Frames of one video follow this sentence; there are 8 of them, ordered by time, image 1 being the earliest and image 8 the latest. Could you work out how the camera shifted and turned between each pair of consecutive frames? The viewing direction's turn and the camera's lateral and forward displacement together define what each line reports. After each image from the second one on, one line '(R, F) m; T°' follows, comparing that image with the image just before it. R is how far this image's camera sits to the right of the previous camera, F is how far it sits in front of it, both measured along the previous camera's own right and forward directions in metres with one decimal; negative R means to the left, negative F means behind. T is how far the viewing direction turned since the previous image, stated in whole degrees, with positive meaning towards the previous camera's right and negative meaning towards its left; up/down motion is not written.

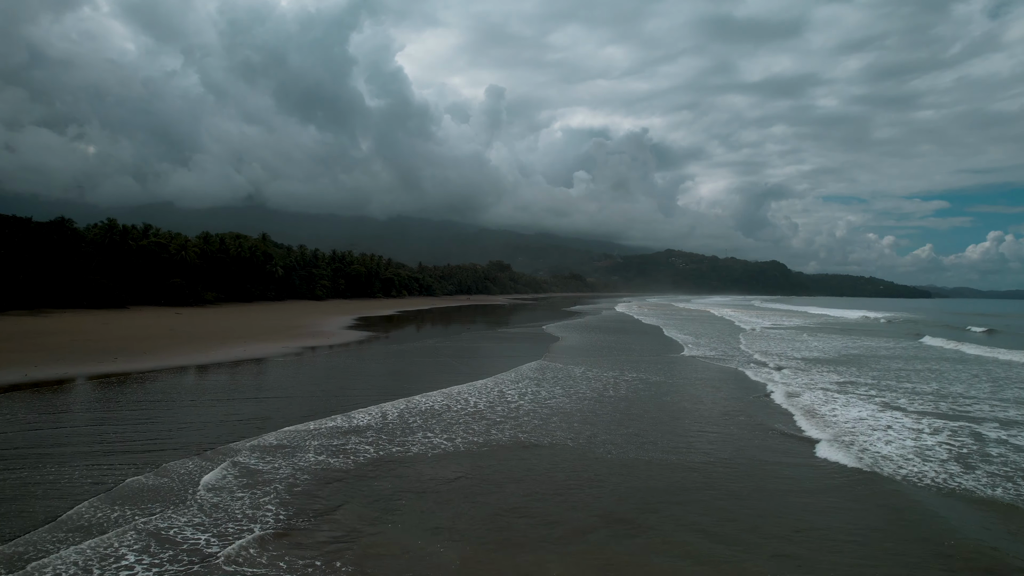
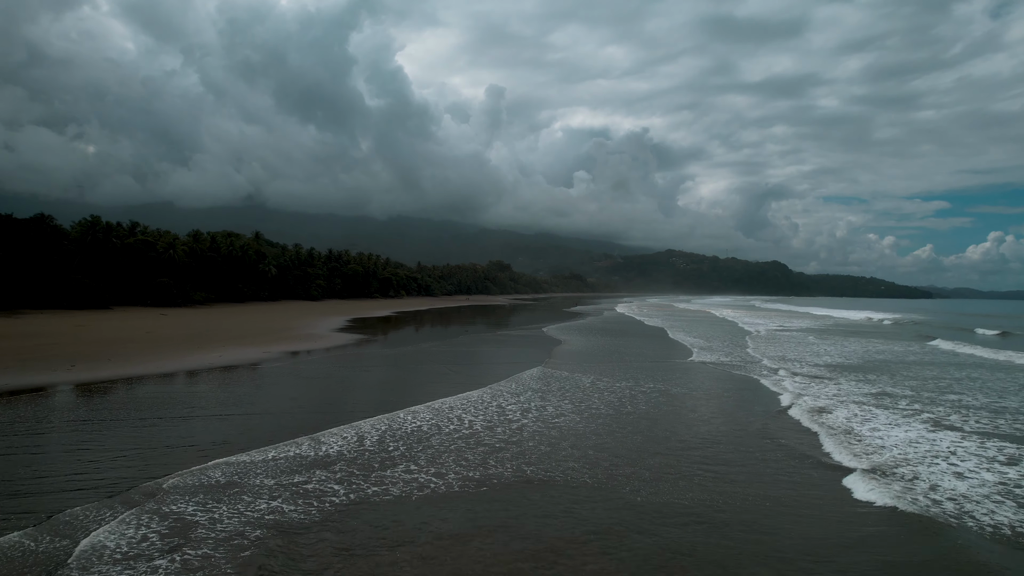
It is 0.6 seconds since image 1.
(0.0, +1.1) m; 0°
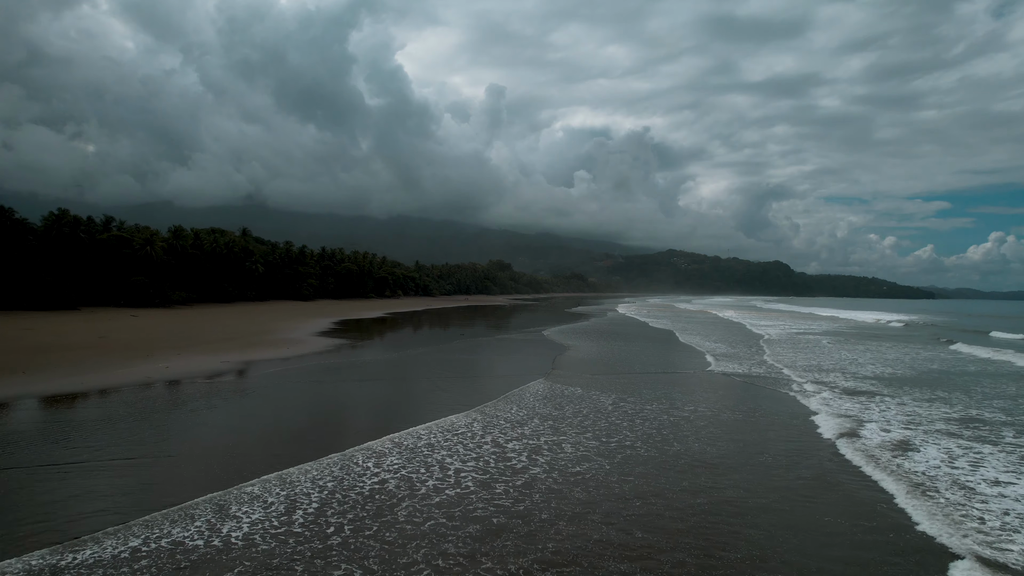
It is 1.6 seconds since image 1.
(0.0, +2.0) m; 0°
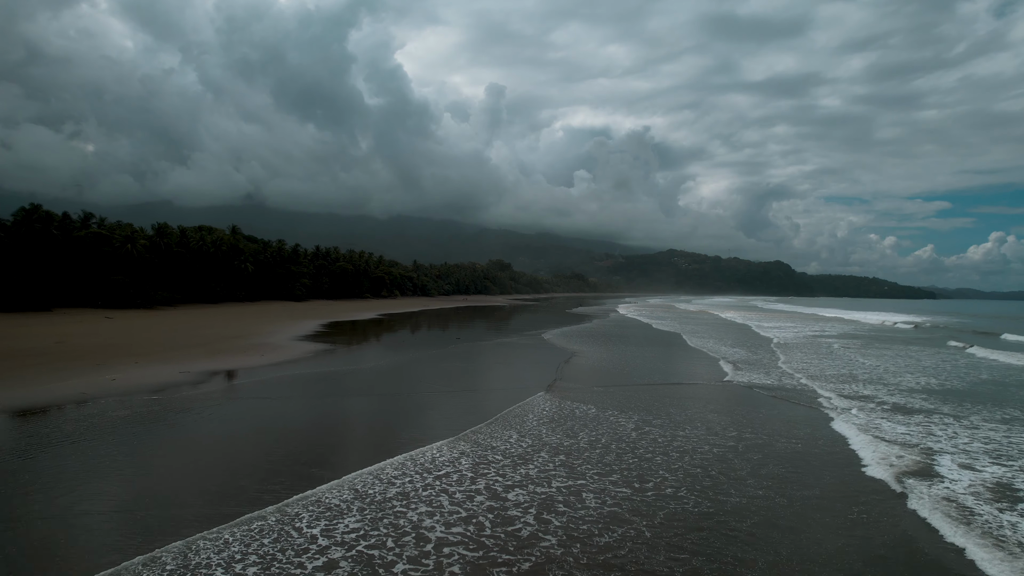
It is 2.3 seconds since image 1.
(0.0, +1.4) m; 0°
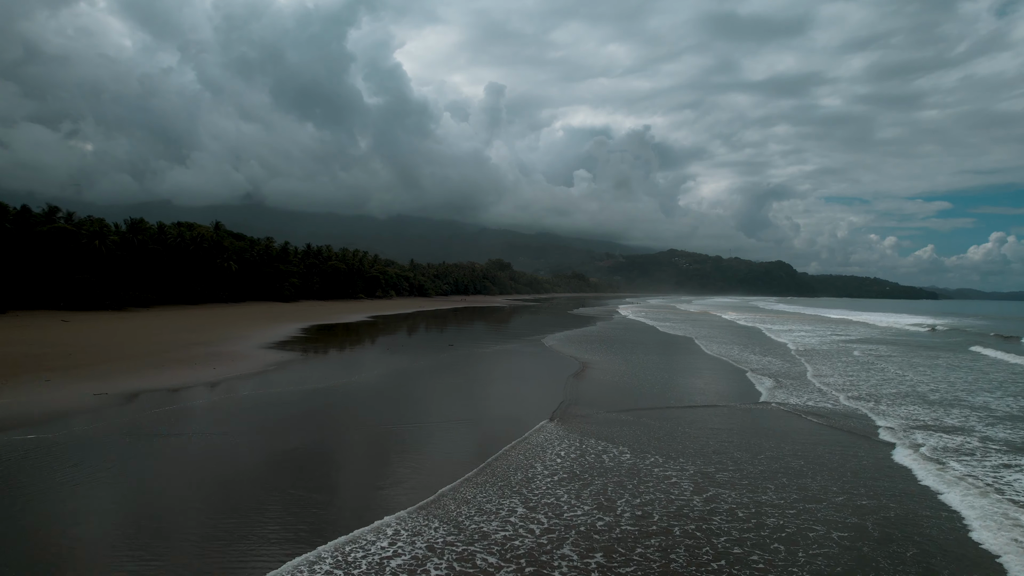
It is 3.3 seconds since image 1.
(0.0, +2.1) m; 0°
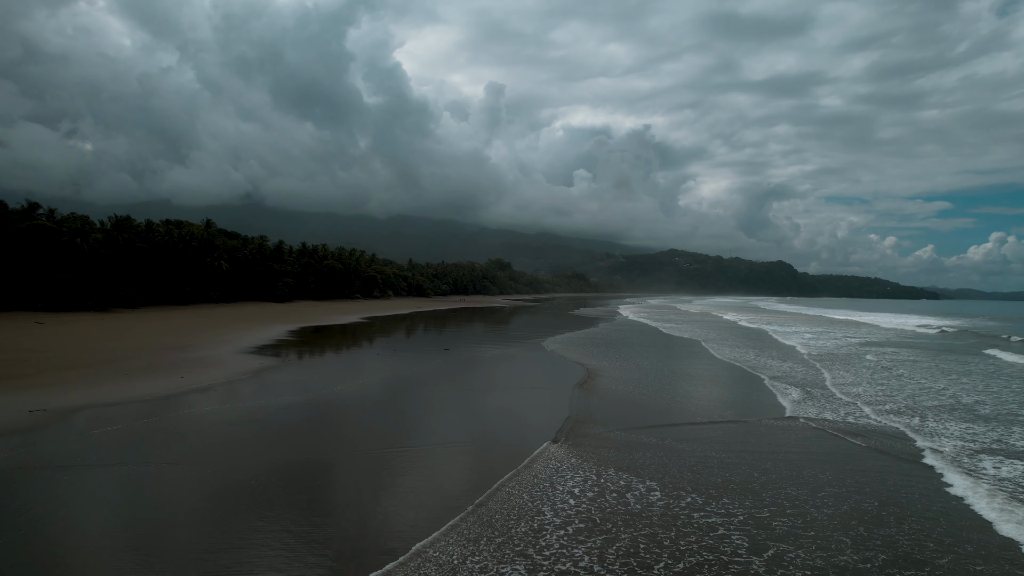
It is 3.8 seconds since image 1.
(0.0, +1.0) m; 0°
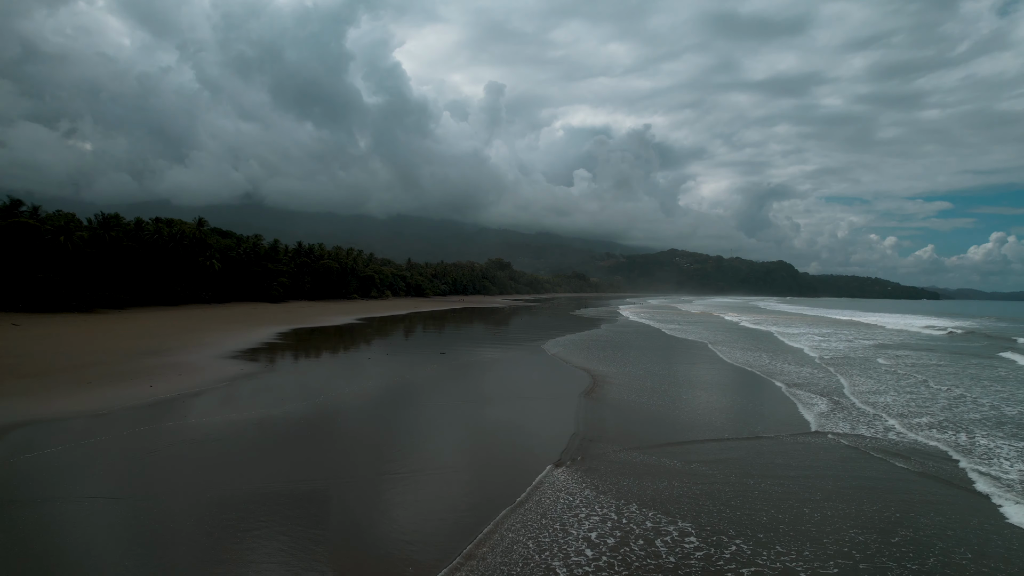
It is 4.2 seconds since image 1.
(0.0, +0.8) m; 0°
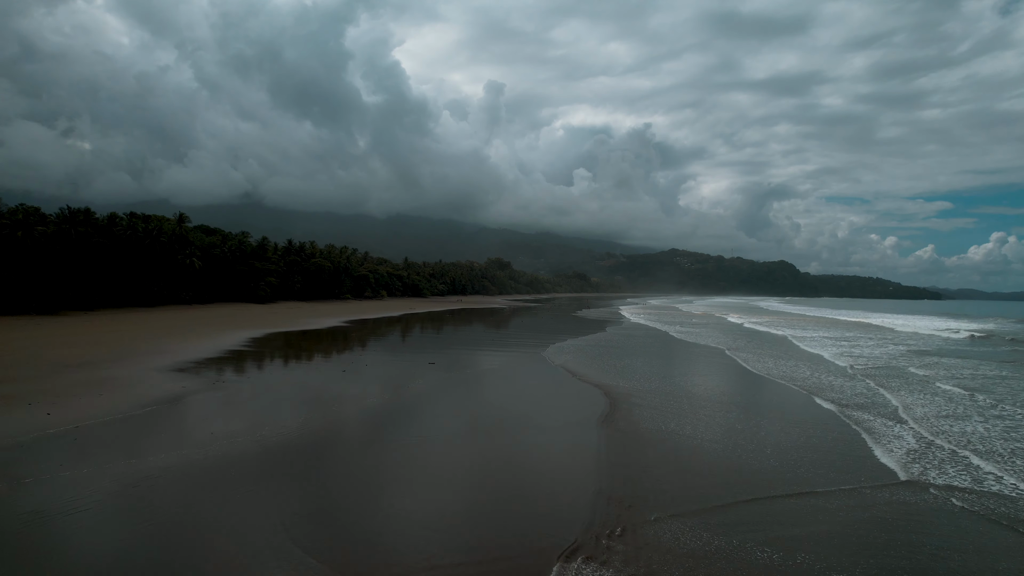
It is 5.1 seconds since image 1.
(0.0, +1.9) m; 0°
